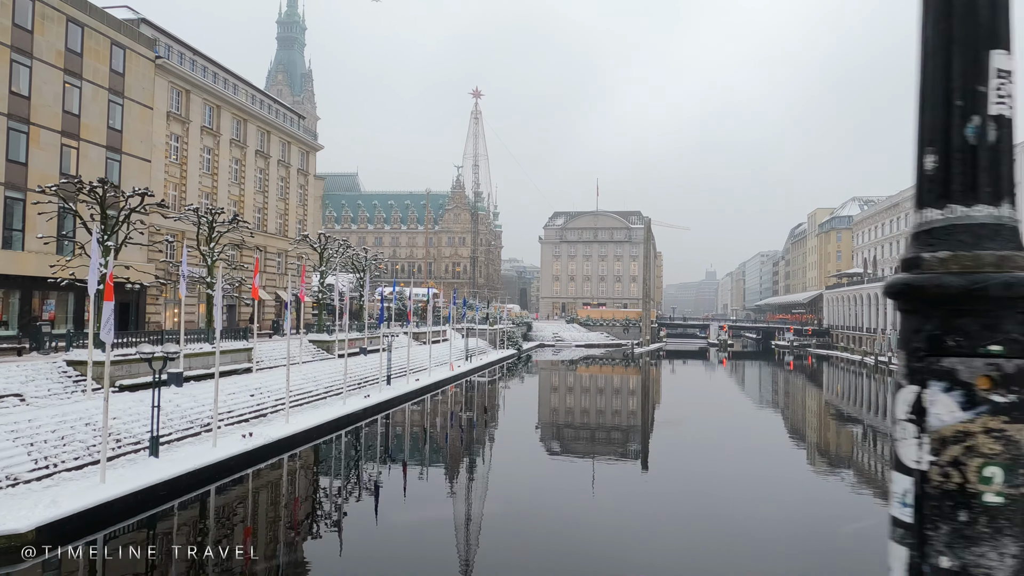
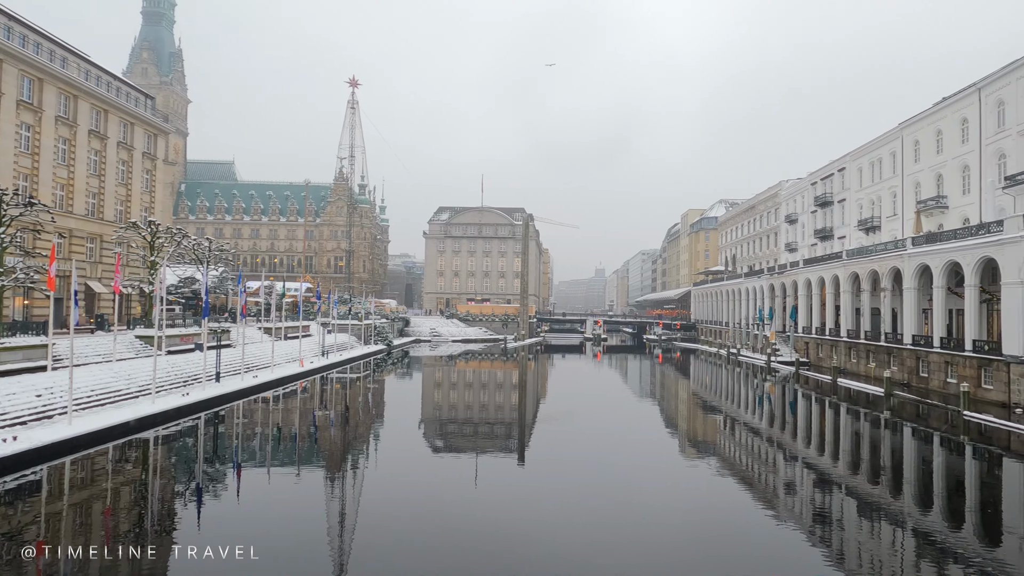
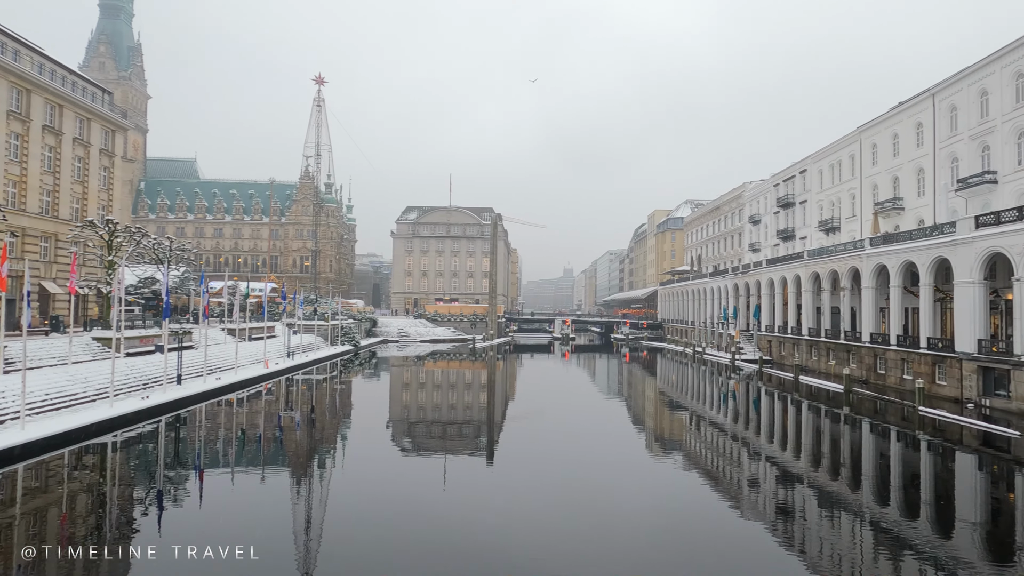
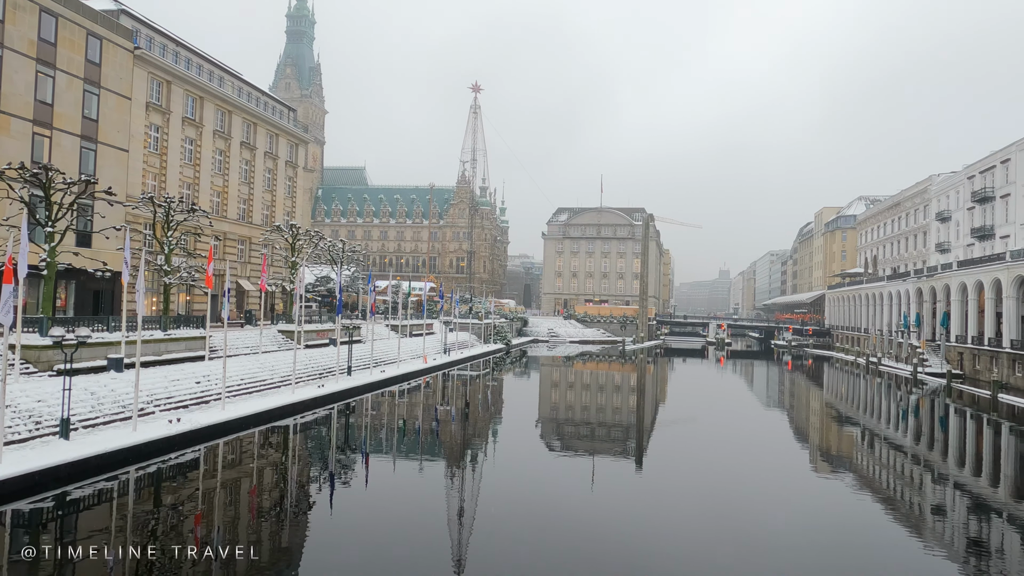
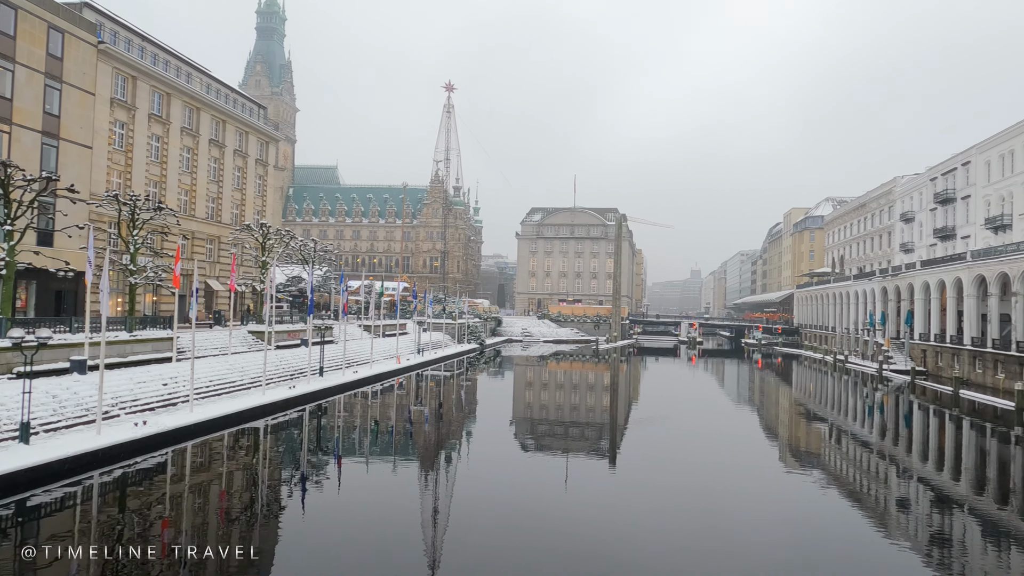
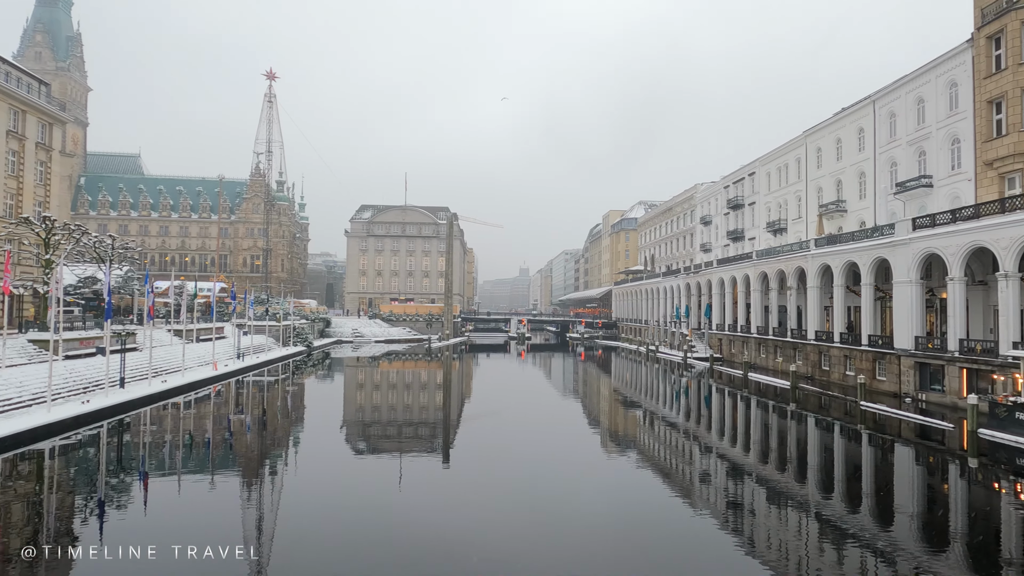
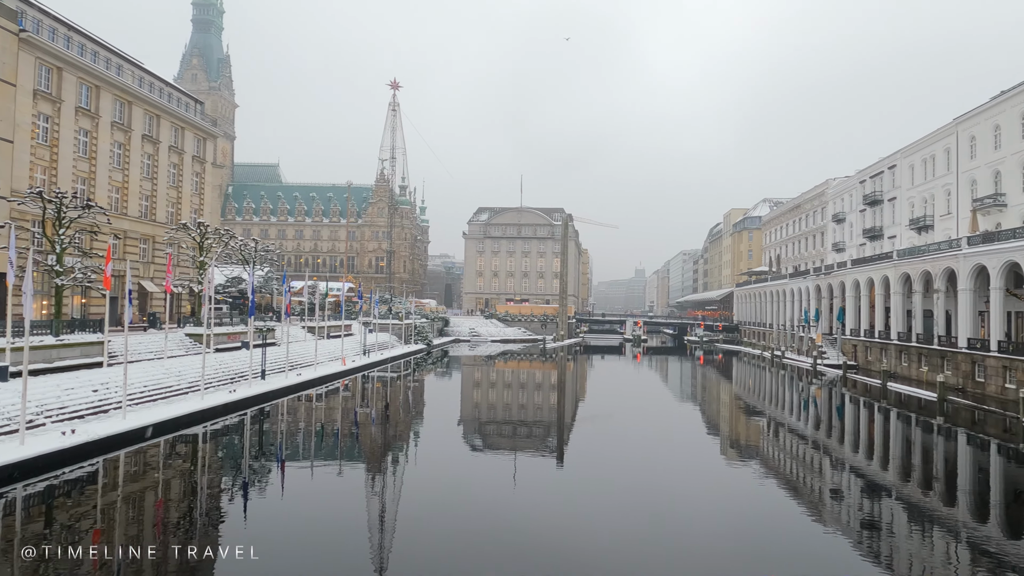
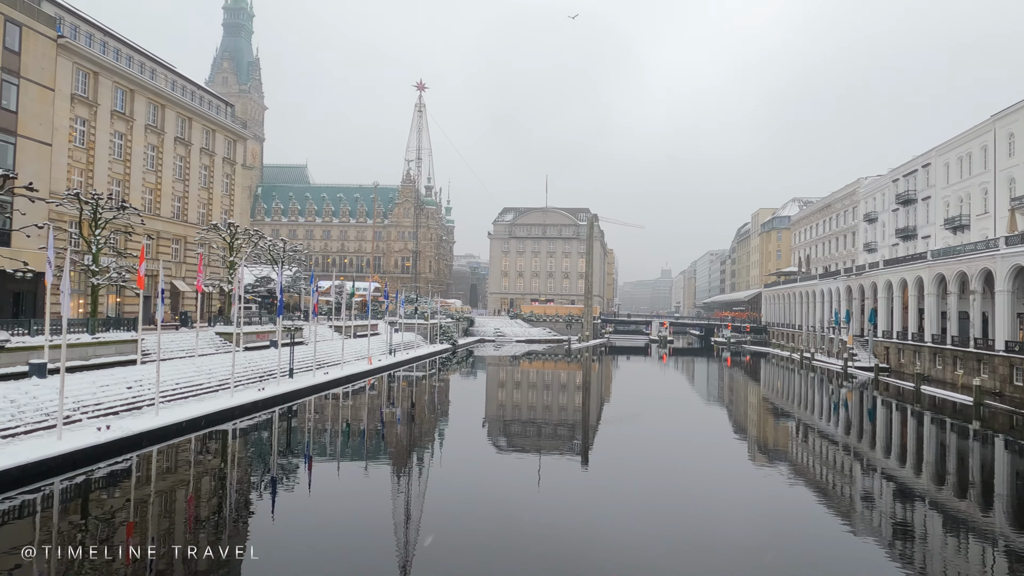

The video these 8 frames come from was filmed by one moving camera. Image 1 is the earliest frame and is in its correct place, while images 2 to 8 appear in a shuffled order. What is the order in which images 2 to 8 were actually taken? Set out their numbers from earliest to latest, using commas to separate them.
4, 5, 8, 7, 2, 3, 6
